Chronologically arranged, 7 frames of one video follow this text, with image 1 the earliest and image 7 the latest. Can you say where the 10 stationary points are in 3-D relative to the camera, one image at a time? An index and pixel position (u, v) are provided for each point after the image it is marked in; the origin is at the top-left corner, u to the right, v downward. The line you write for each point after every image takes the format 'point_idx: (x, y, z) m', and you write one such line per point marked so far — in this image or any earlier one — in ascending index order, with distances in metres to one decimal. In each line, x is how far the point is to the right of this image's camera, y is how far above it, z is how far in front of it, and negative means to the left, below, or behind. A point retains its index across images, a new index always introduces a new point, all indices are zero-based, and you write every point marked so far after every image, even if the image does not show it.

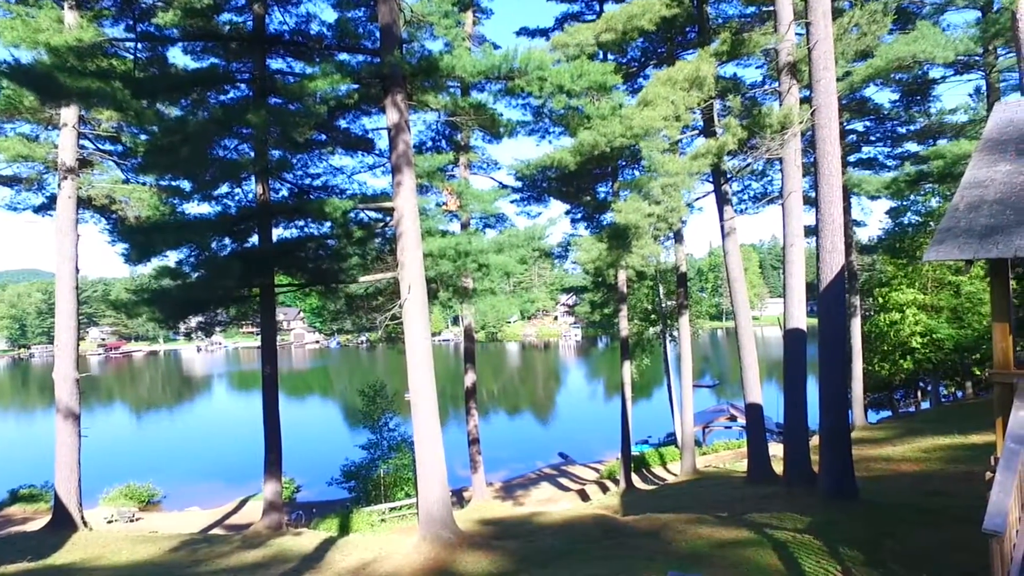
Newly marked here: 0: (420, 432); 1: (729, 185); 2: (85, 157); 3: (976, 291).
0: (-1.1, -1.7, +7.7) m
1: (+3.7, +1.8, +10.8) m
2: (-7.2, +2.2, +10.6) m
3: (+12.3, -0.1, +16.5) m
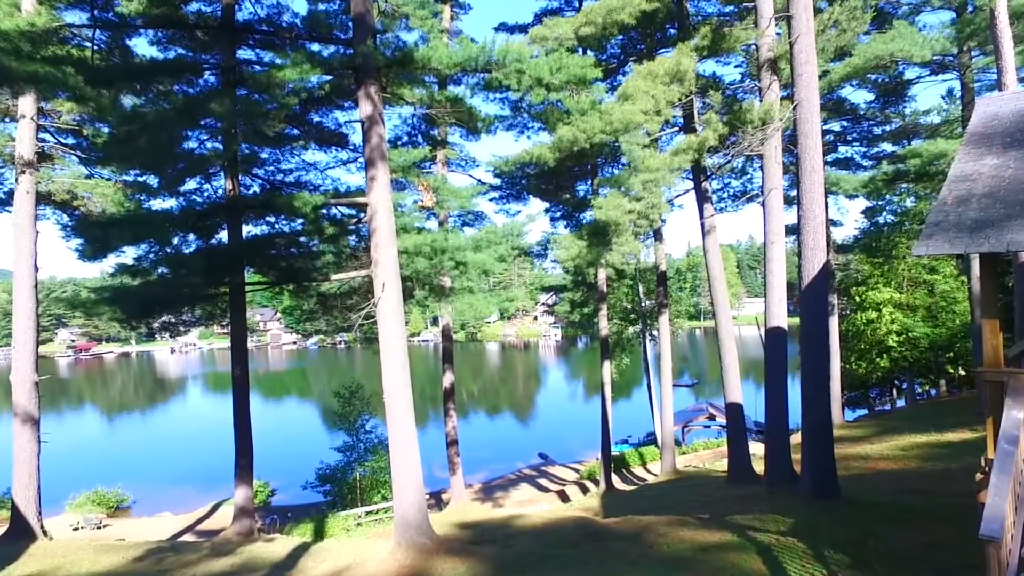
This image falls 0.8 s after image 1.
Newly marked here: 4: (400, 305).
0: (-1.4, -1.7, +7.5) m
1: (+3.4, +1.8, +10.7) m
2: (-7.6, +2.2, +10.1) m
3: (+11.8, 0.0, +16.7) m
4: (-1.3, -0.2, +7.5) m
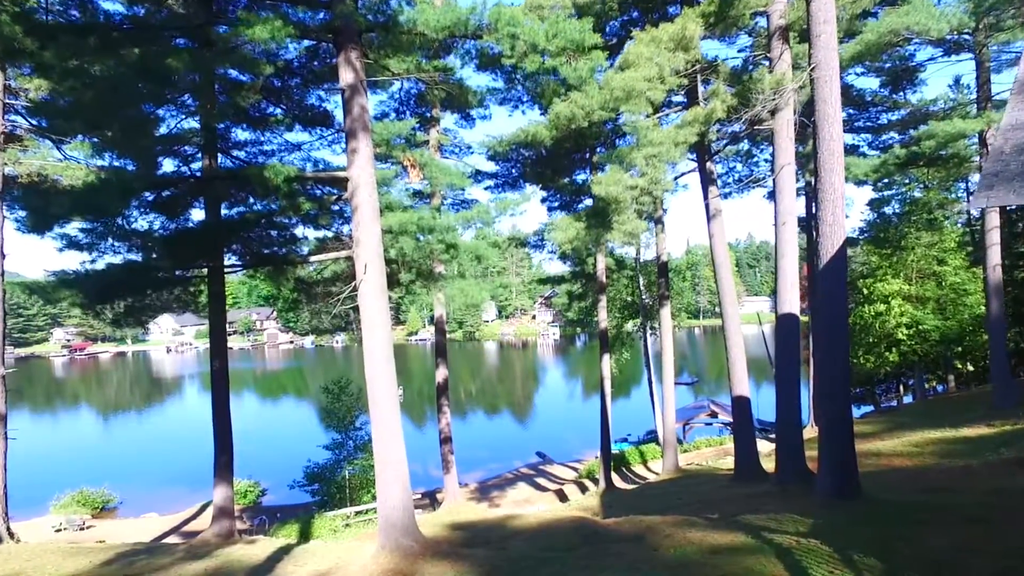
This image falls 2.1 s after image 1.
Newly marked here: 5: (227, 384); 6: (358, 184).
0: (-1.5, -1.5, +6.9) m
1: (+3.3, +2.0, +10.1) m
2: (-7.7, +2.4, +9.6) m
3: (+11.7, +0.2, +16.2) m
4: (-1.4, 0.0, +6.9) m
5: (-4.5, -1.5, +9.9) m
6: (-1.7, +1.1, +6.8) m
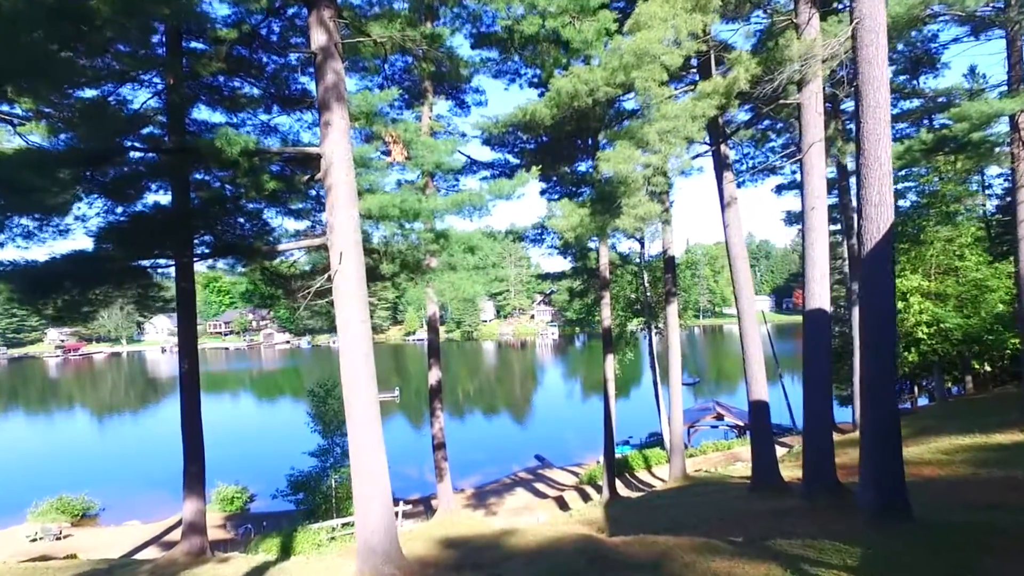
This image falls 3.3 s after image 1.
0: (-1.5, -1.5, +6.0) m
1: (+3.2, +2.1, +9.3) m
2: (-7.7, +2.5, +8.7) m
3: (+11.6, +0.3, +15.4) m
4: (-1.5, +0.1, +6.1) m
5: (-4.6, -1.5, +9.1) m
6: (-1.7, +1.2, +6.0) m
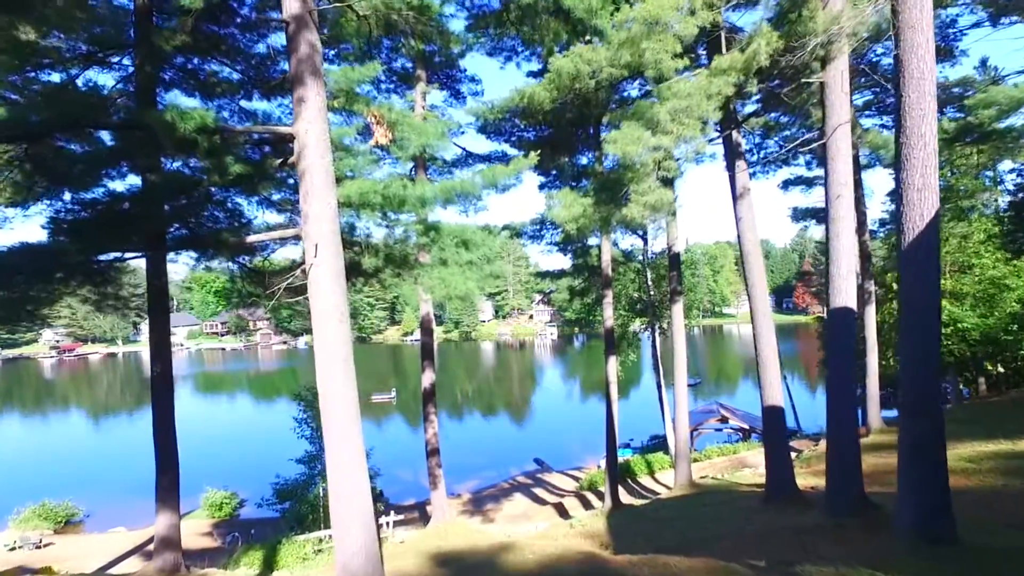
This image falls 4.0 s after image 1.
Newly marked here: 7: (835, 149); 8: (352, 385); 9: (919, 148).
0: (-1.5, -1.4, +5.4) m
1: (+3.2, +2.1, +8.7) m
2: (-7.8, +2.5, +8.1) m
3: (+11.5, +0.3, +14.8) m
4: (-1.5, +0.1, +5.5) m
5: (-4.6, -1.4, +8.4) m
6: (-1.8, +1.2, +5.4) m
7: (+3.3, +1.4, +6.4) m
8: (-1.4, -0.9, +5.5) m
9: (+3.2, +1.1, +5.0) m
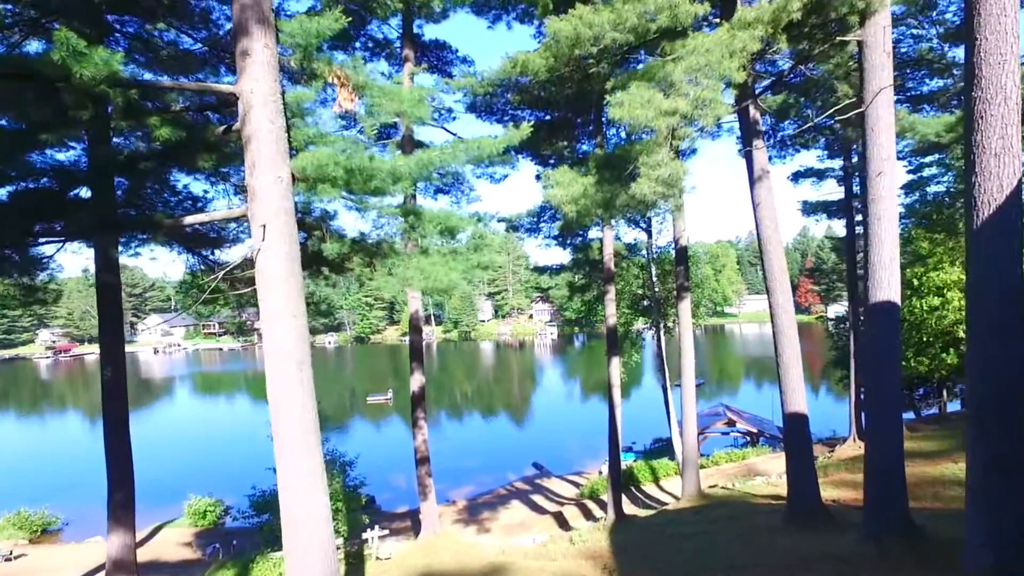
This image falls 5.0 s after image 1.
0: (-1.6, -1.3, +4.5) m
1: (+3.1, +2.2, +7.8) m
2: (-7.8, +2.6, +7.2) m
3: (+11.4, +0.4, +13.9) m
4: (-1.6, +0.2, +4.6) m
5: (-4.7, -1.4, +7.6) m
6: (-1.9, +1.3, +4.5) m
7: (+3.2, +1.5, +5.6) m
8: (-1.5, -0.8, +4.6) m
9: (+3.1, +1.2, +4.1) m
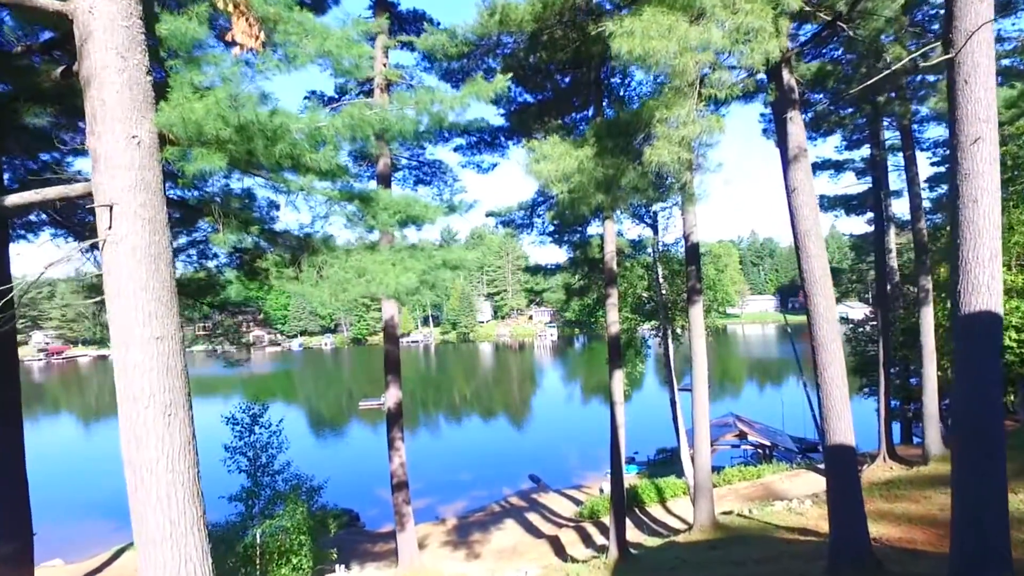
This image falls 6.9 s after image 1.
0: (-1.8, -1.4, +3.1) m
1: (+2.9, +2.2, +6.4) m
2: (-8.0, +2.5, +5.8) m
3: (+11.3, +0.4, +12.5) m
4: (-1.8, +0.1, +3.2) m
5: (-4.9, -1.4, +6.2) m
6: (-2.1, +1.3, +3.1) m
7: (+3.0, +1.5, +4.2) m
8: (-1.7, -0.8, +3.2) m
9: (+2.9, +1.1, +2.7) m
